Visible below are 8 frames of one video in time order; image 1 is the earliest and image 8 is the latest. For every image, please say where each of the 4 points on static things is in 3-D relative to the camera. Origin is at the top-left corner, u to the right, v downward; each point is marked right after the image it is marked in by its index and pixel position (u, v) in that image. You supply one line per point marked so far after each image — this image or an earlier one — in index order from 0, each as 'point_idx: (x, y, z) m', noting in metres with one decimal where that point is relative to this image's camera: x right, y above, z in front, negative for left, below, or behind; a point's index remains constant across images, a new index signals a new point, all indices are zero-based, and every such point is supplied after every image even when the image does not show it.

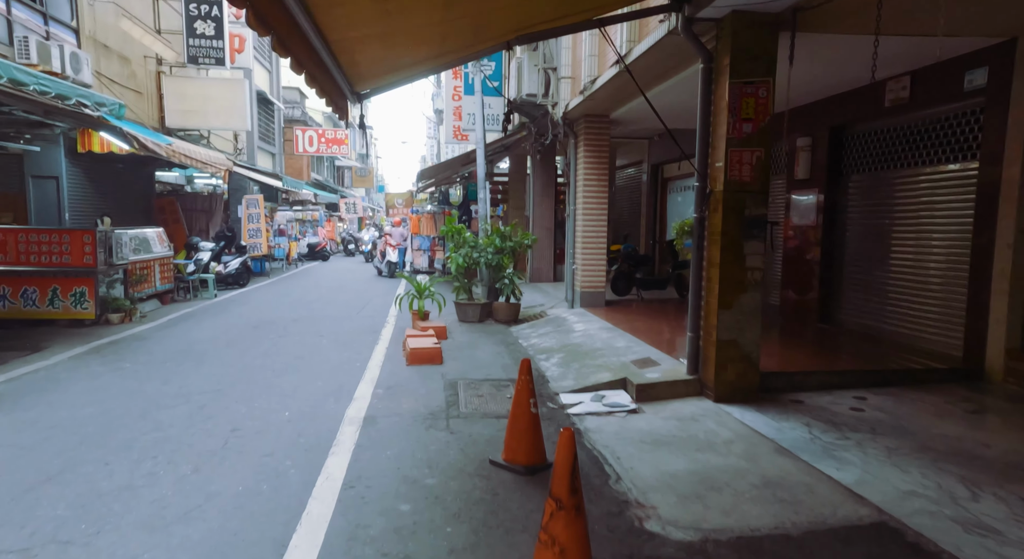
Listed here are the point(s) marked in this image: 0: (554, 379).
0: (+0.4, -1.0, +6.1) m
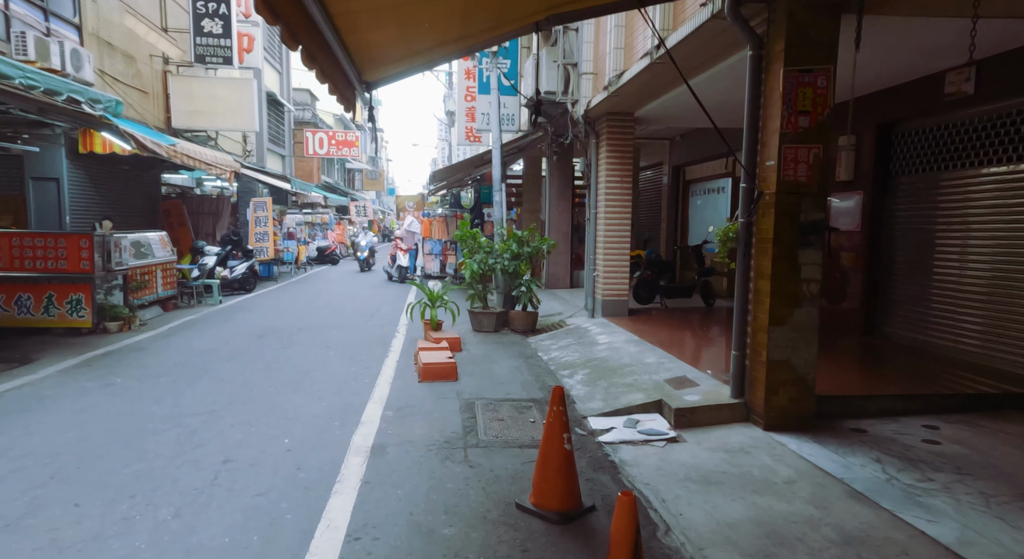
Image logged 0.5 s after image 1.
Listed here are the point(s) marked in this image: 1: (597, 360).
0: (+0.6, -1.1, +5.6) m
1: (+1.0, -0.9, +6.7) m
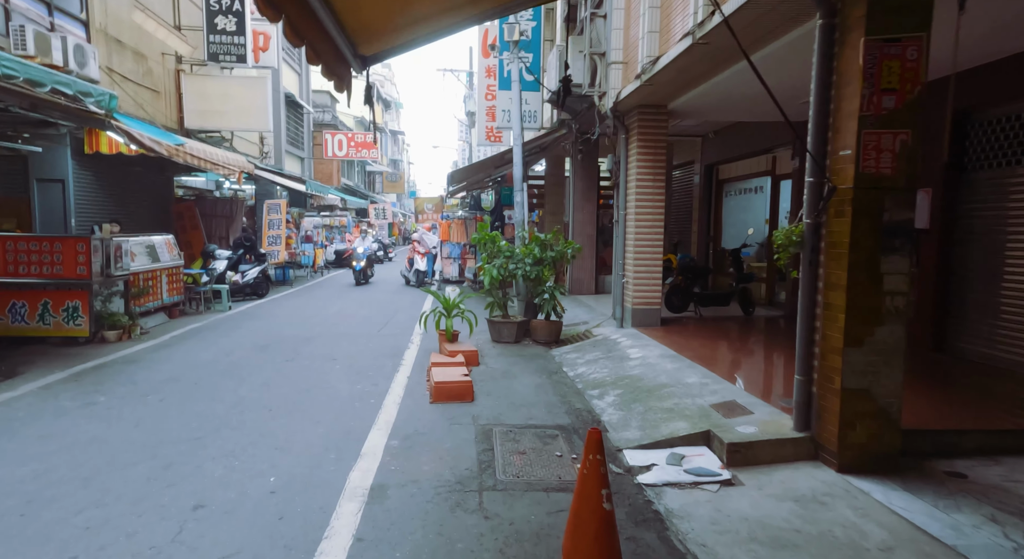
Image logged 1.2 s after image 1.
0: (+0.8, -1.2, +4.8) m
1: (+1.2, -1.0, +6.0) m
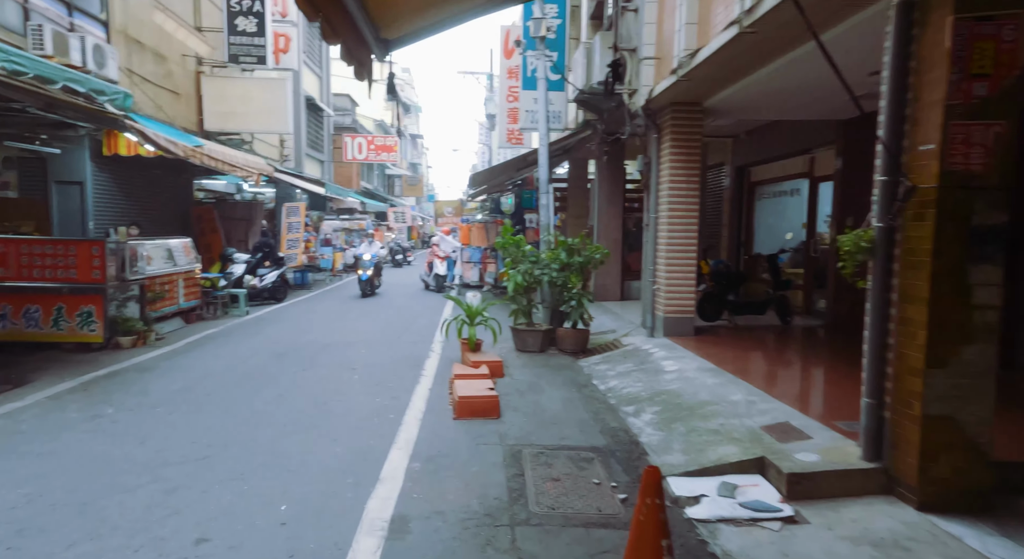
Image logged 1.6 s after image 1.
0: (+1.1, -1.3, +4.4) m
1: (+1.4, -1.1, +5.5) m
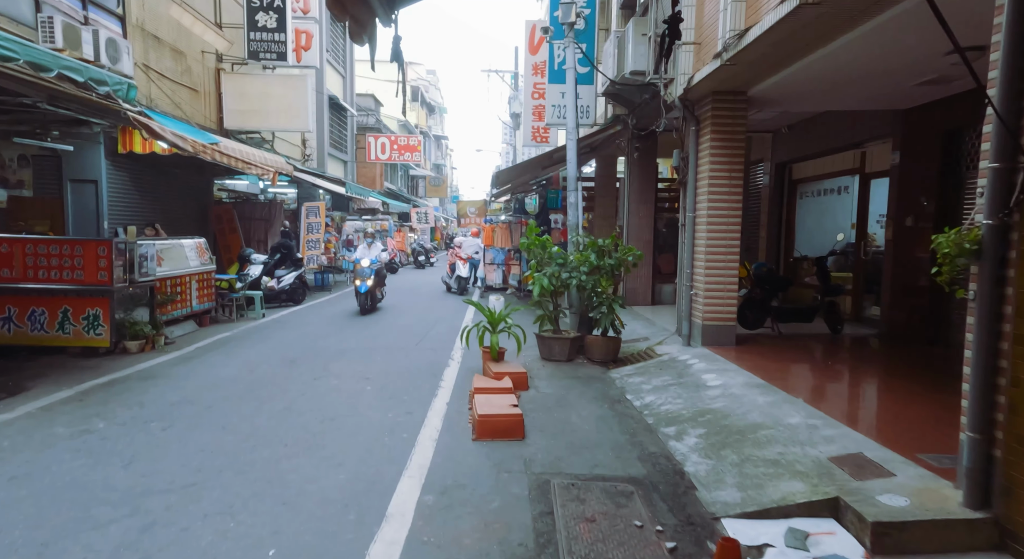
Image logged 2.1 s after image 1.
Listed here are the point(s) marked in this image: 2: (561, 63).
0: (+1.2, -1.3, +3.8) m
1: (+1.7, -1.1, +4.9) m
2: (+1.0, +4.2, +11.6) m
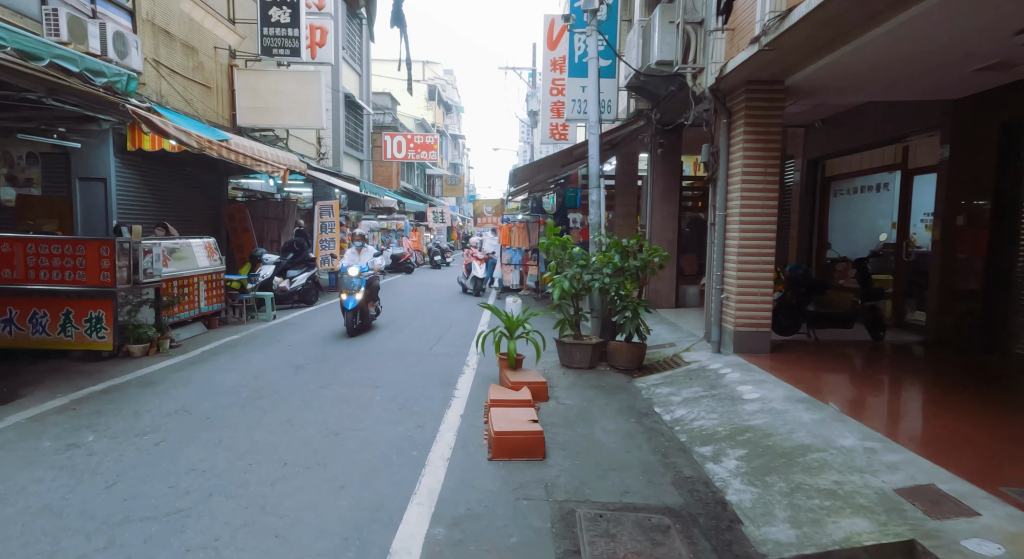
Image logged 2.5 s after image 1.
0: (+1.3, -1.3, +3.4) m
1: (+1.8, -1.1, +4.5) m
2: (+1.3, +4.2, +11.2) m
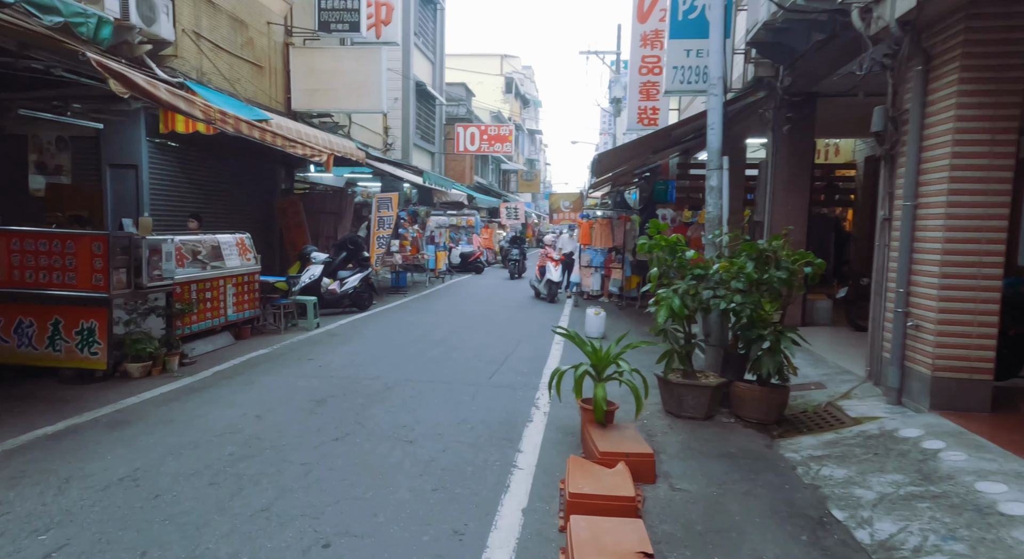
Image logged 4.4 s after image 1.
0: (+1.6, -1.5, +1.3) m
1: (+2.2, -1.3, +2.3) m
2: (+2.6, +4.1, +9.0) m
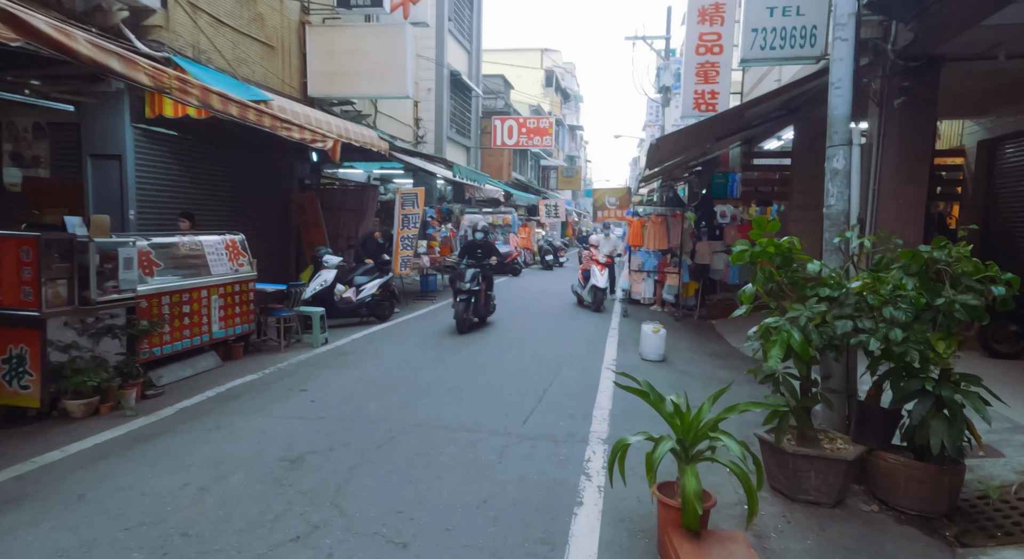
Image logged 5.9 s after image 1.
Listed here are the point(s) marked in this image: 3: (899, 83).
0: (+1.6, -1.6, -0.3) m
1: (+2.3, -1.5, +0.7) m
2: (+3.2, +3.9, +7.3) m
3: (+4.5, +2.3, +7.0) m
